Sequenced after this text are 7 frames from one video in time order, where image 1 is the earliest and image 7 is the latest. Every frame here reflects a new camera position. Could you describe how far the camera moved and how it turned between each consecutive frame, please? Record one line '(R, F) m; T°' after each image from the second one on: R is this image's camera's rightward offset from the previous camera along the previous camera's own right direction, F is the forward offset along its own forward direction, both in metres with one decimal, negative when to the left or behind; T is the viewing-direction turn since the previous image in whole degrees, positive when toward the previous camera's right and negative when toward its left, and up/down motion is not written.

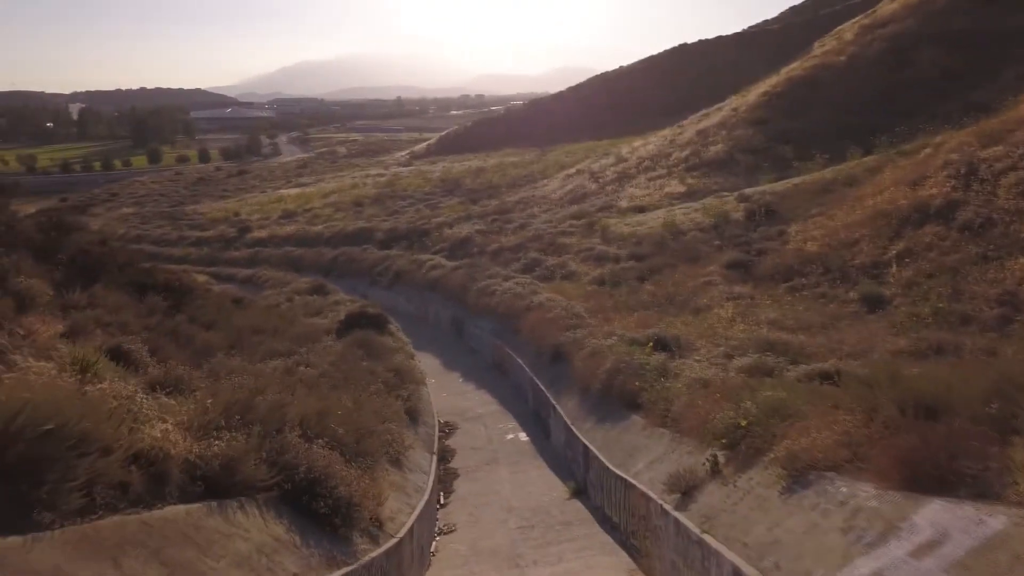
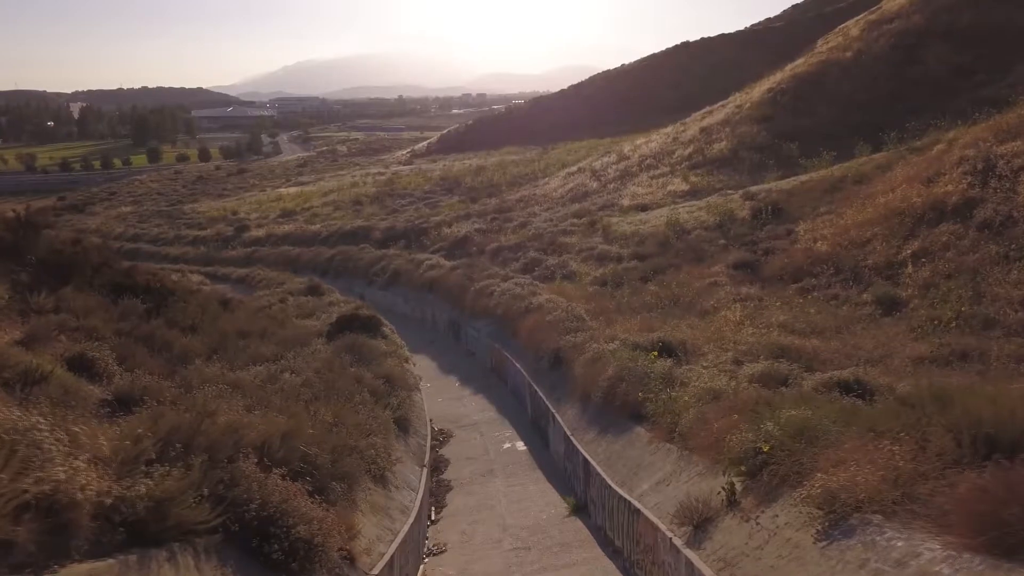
(+0.1, +0.9) m; 0°
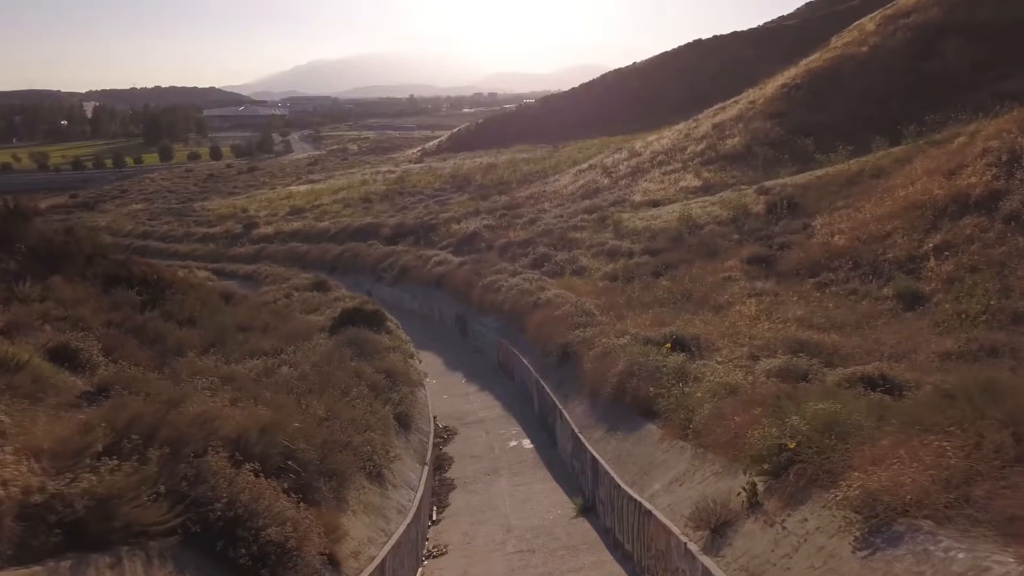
(+0.1, +0.6) m; -1°
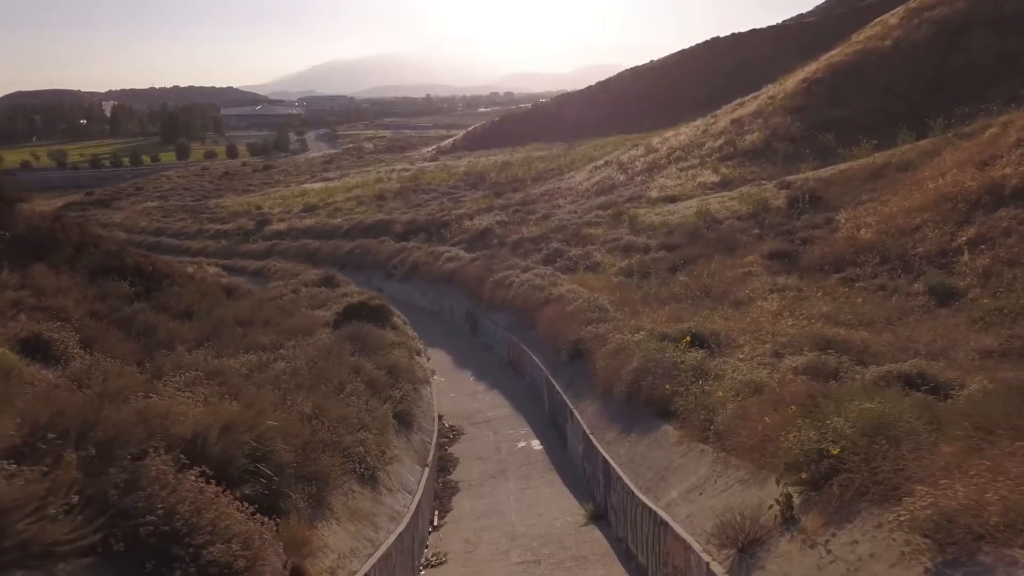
(+0.1, +0.8) m; -1°
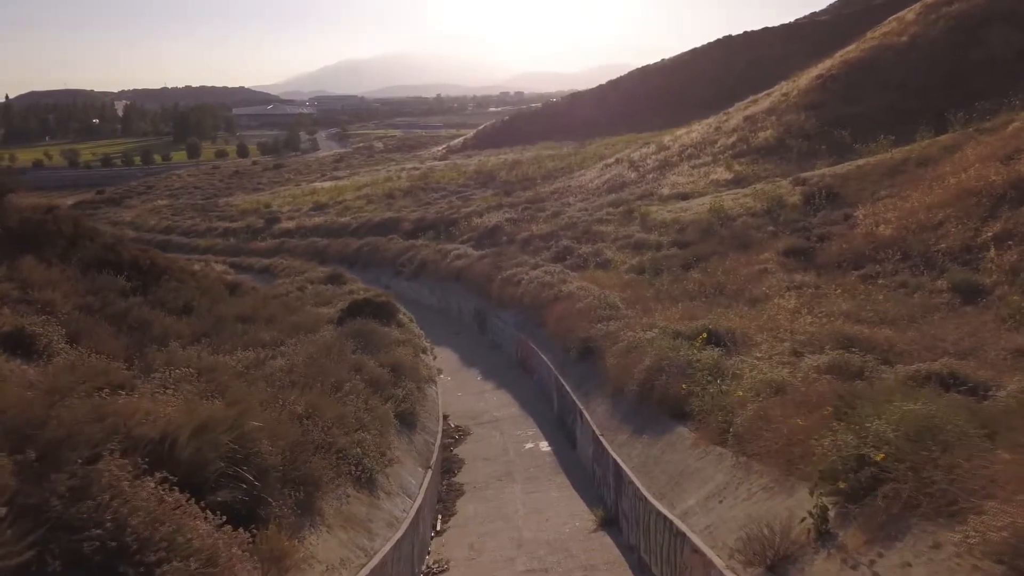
(0.0, +0.5) m; -1°
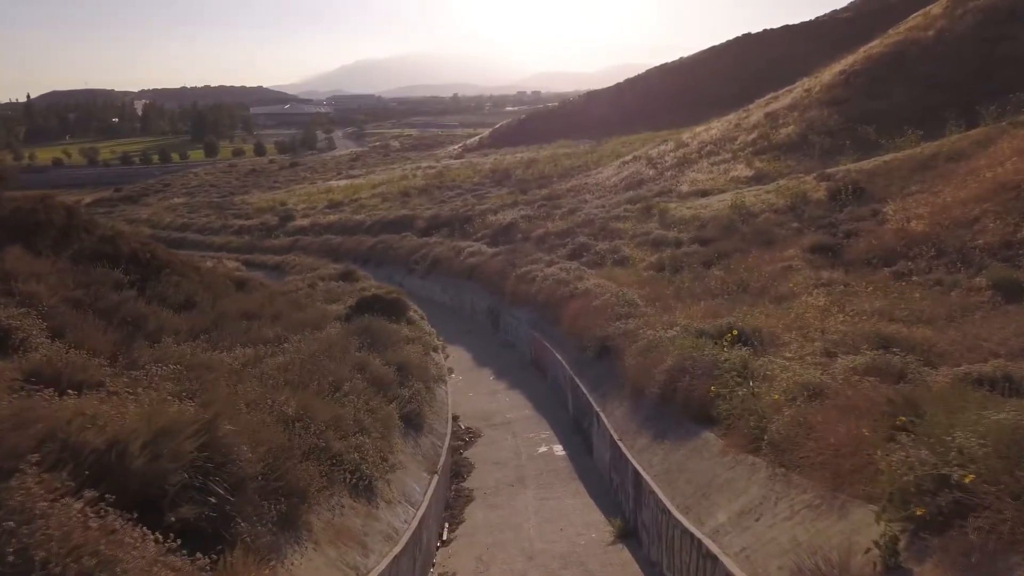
(0.0, +0.7) m; -1°
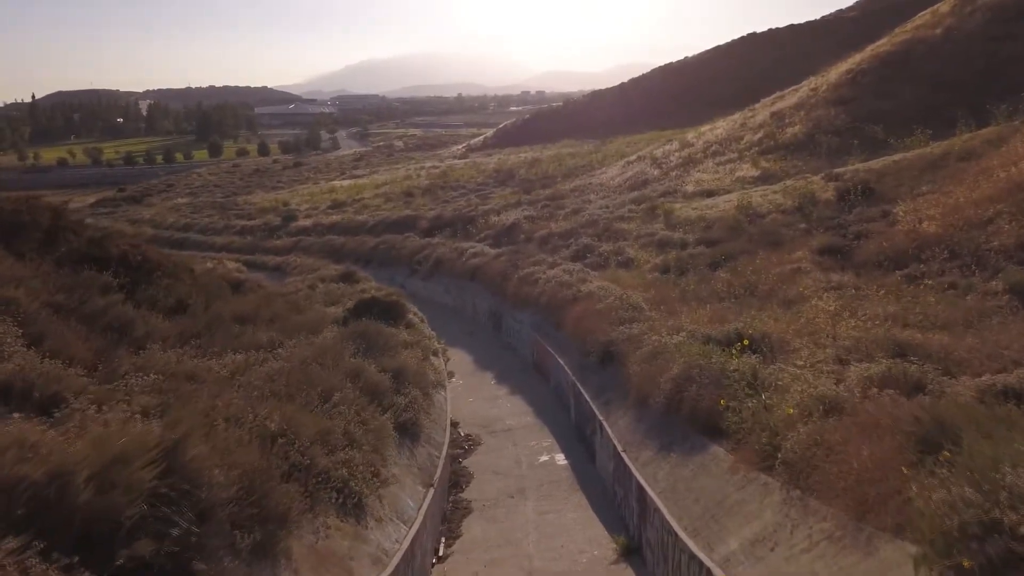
(+0.1, +0.4) m; 0°
